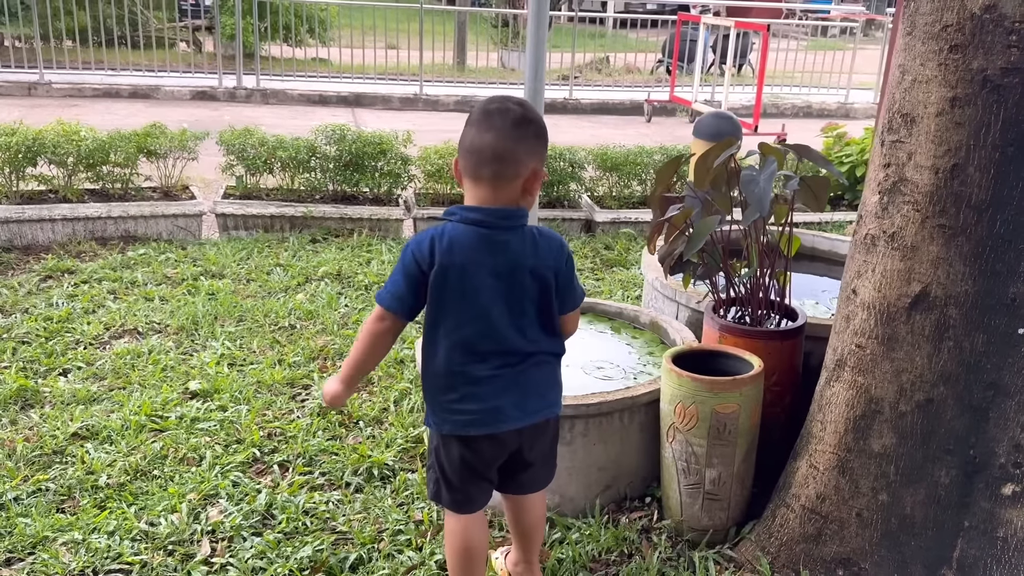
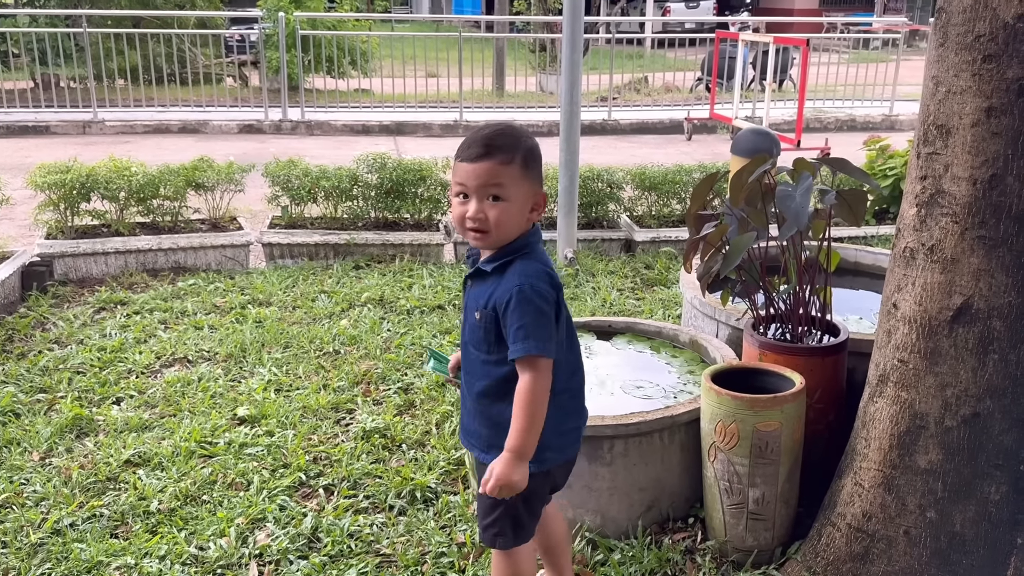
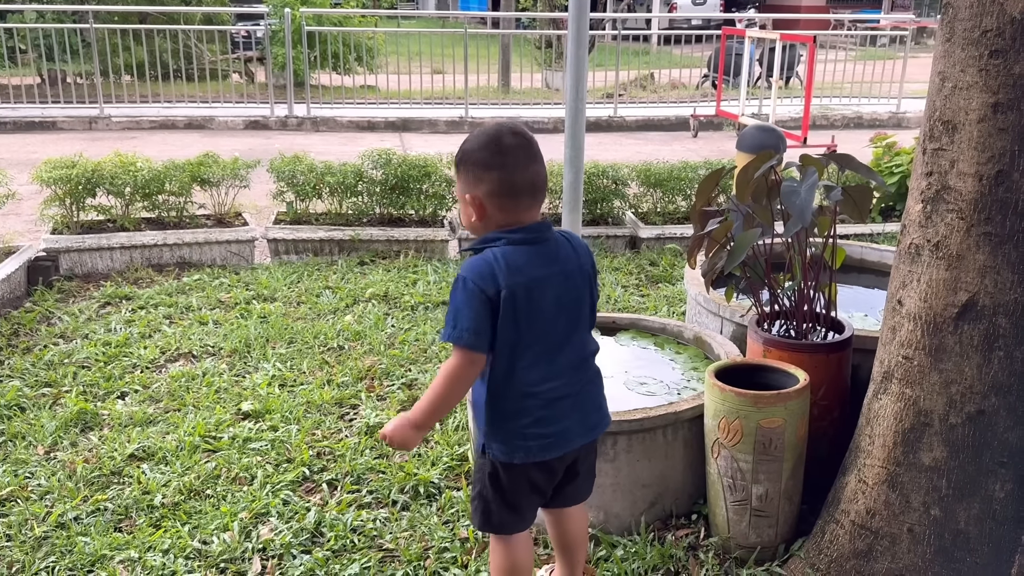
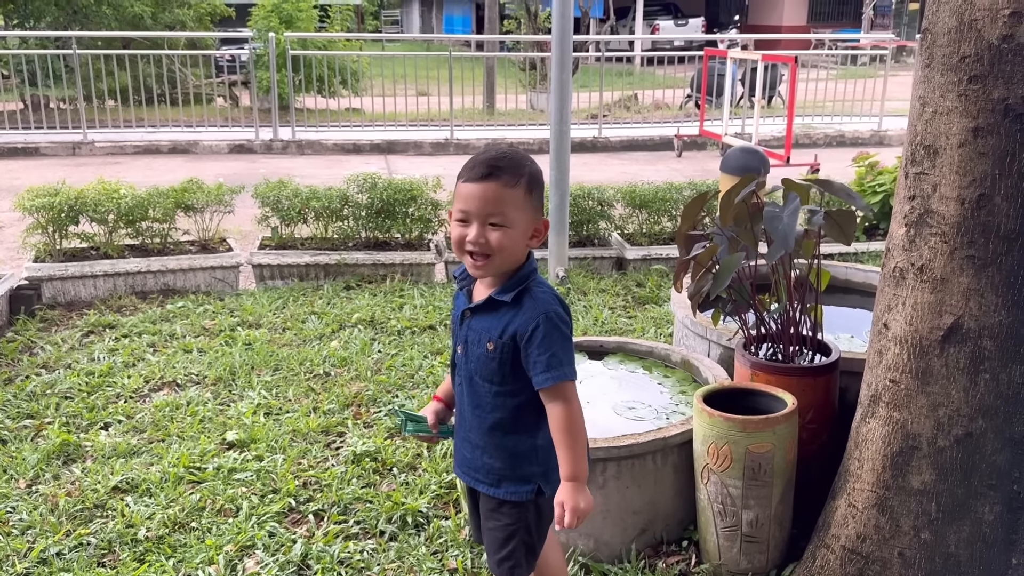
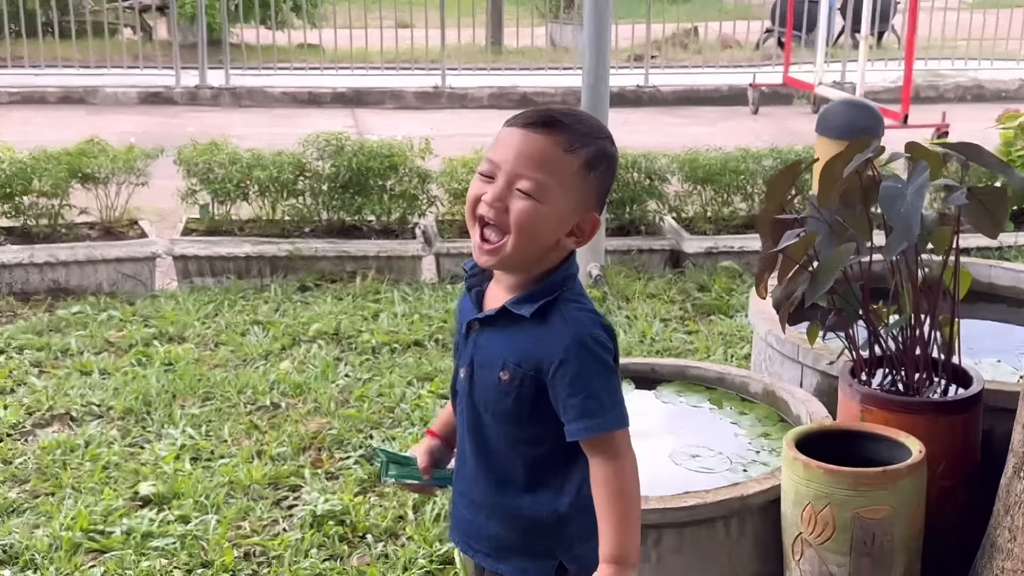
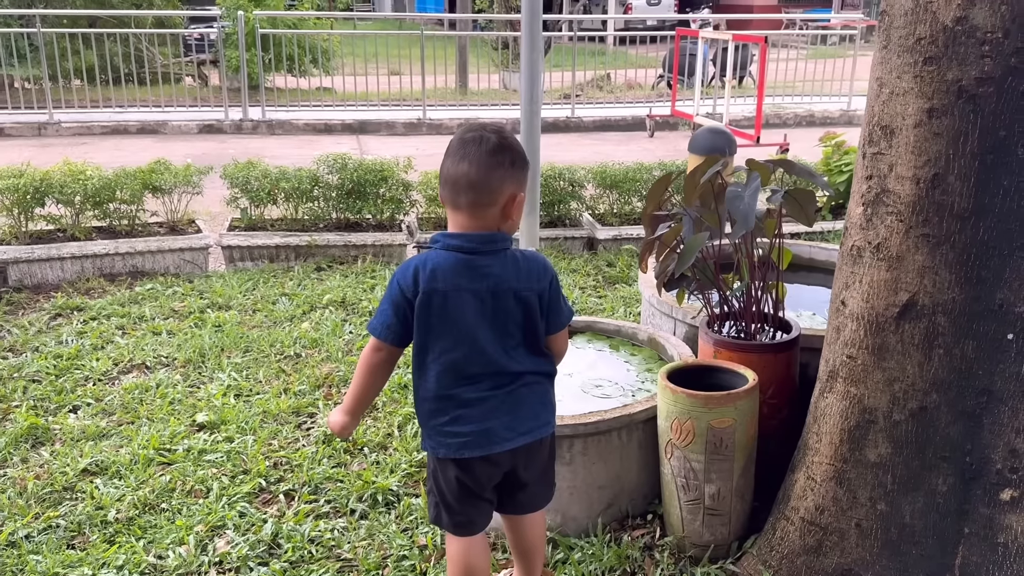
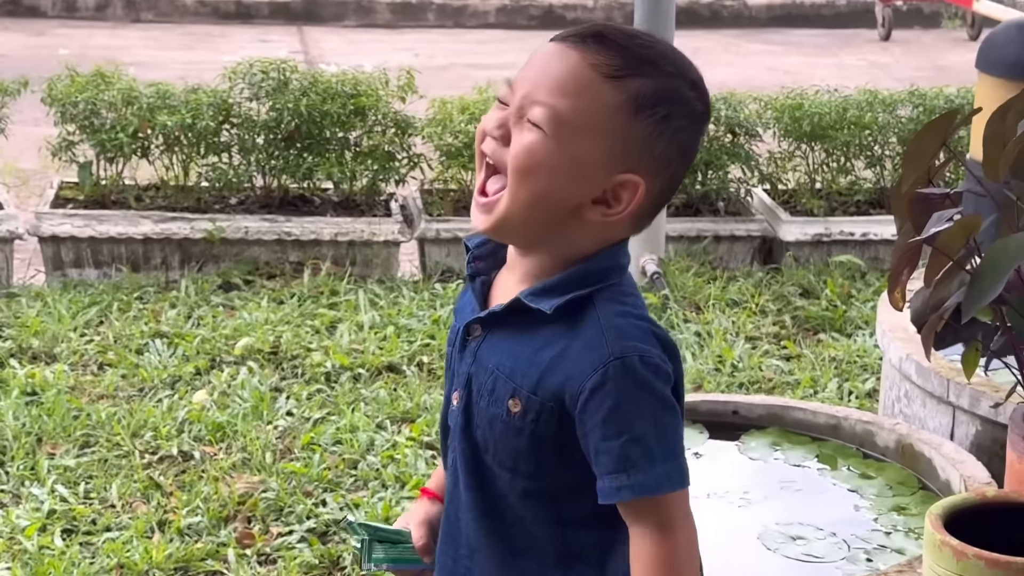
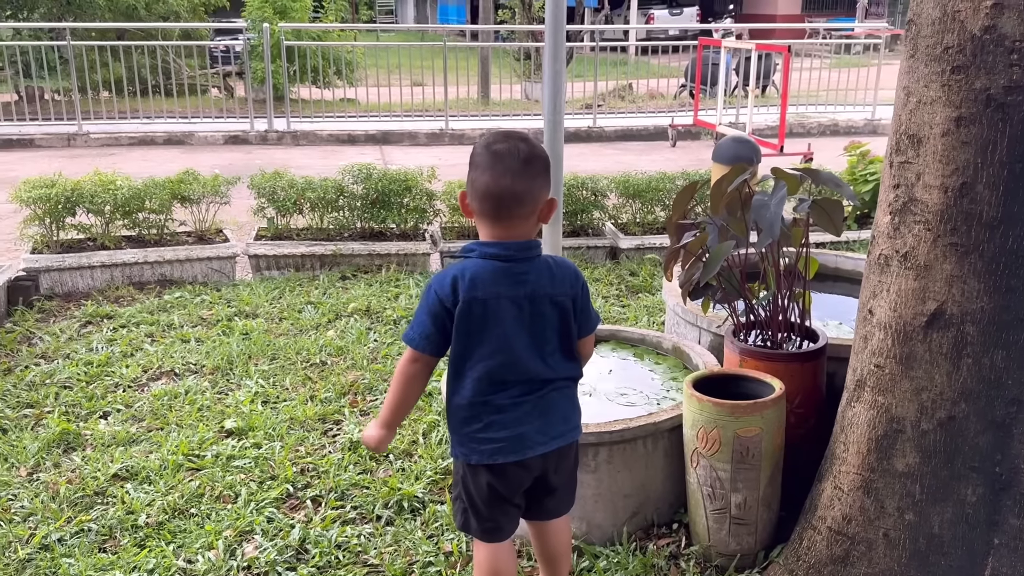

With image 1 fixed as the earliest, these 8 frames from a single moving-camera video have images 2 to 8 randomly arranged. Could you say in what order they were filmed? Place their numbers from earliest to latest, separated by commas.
6, 8, 3, 2, 4, 5, 7
